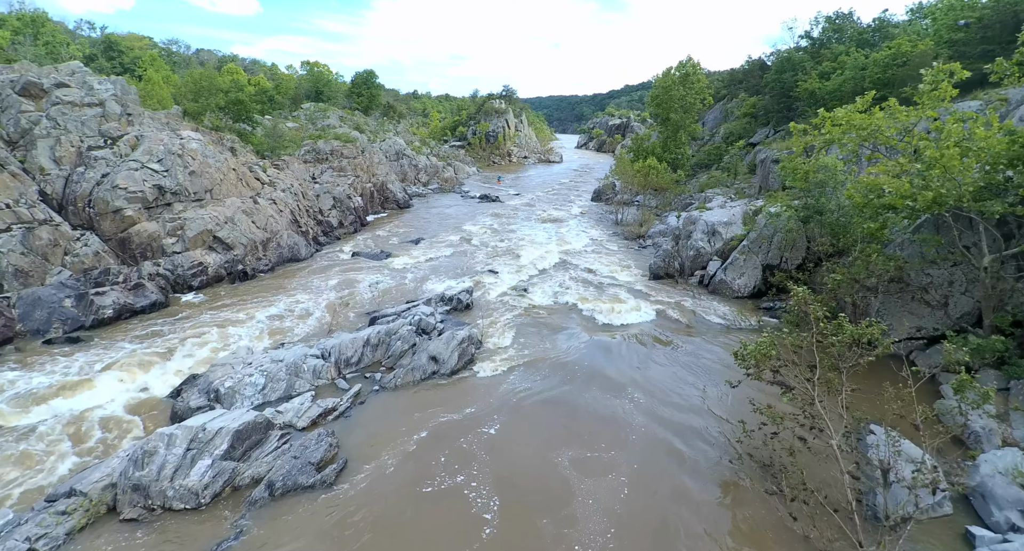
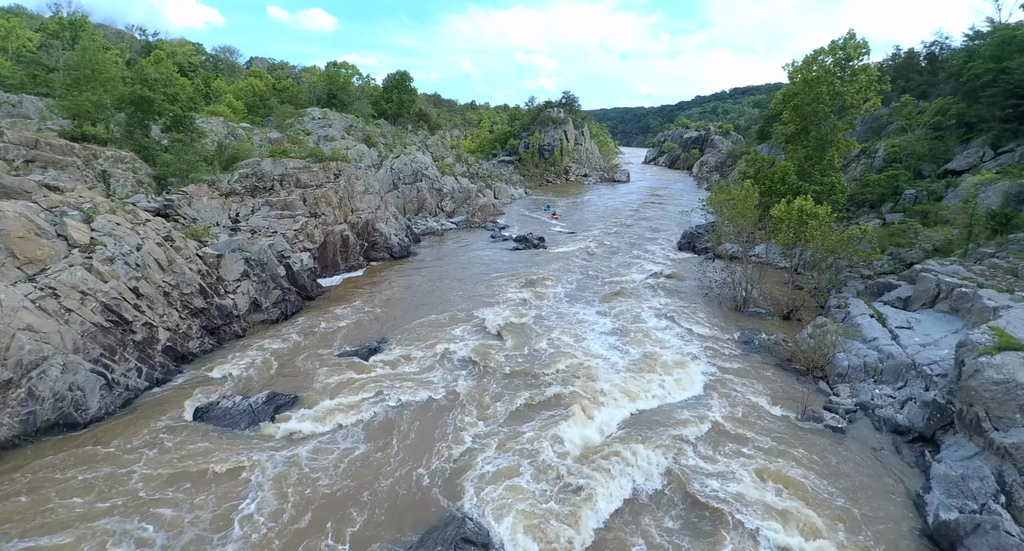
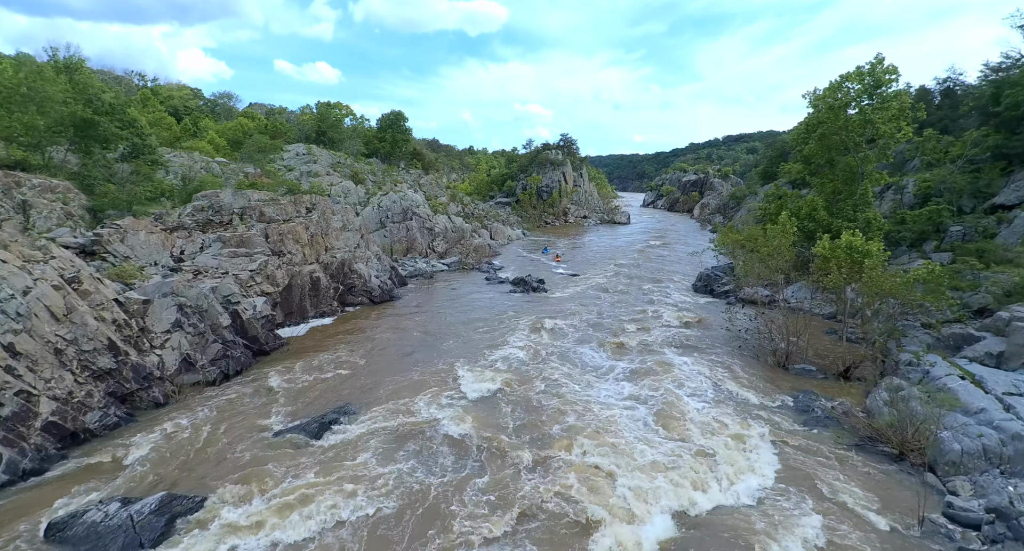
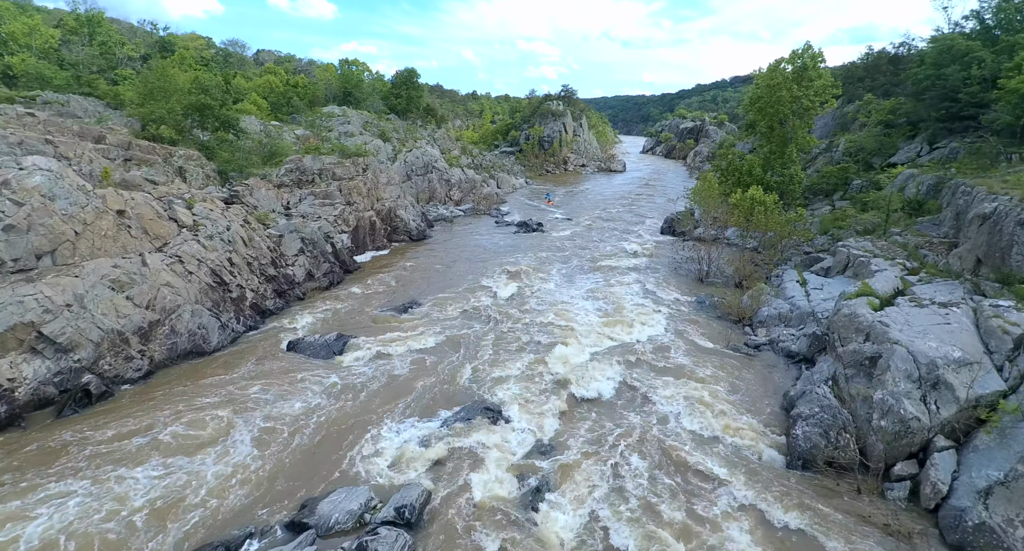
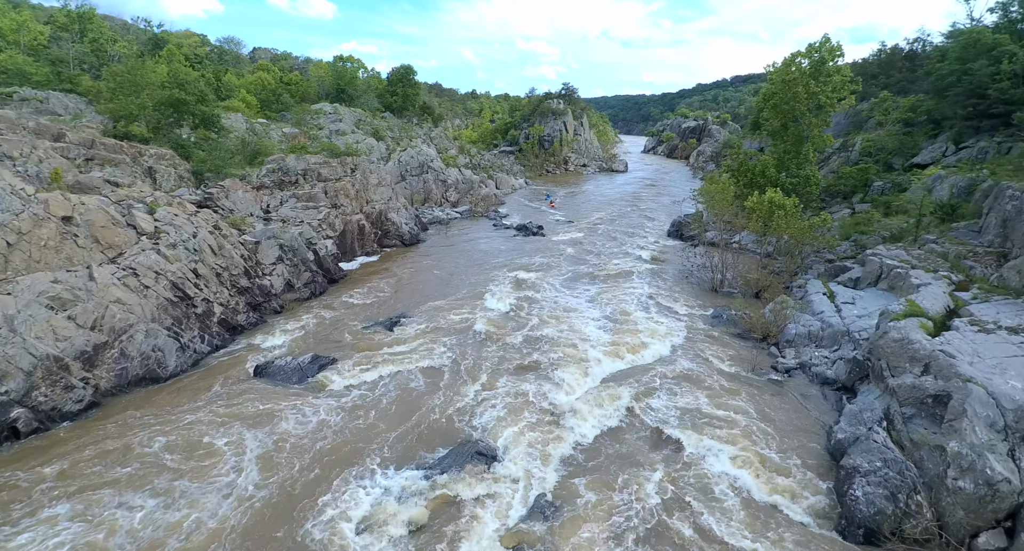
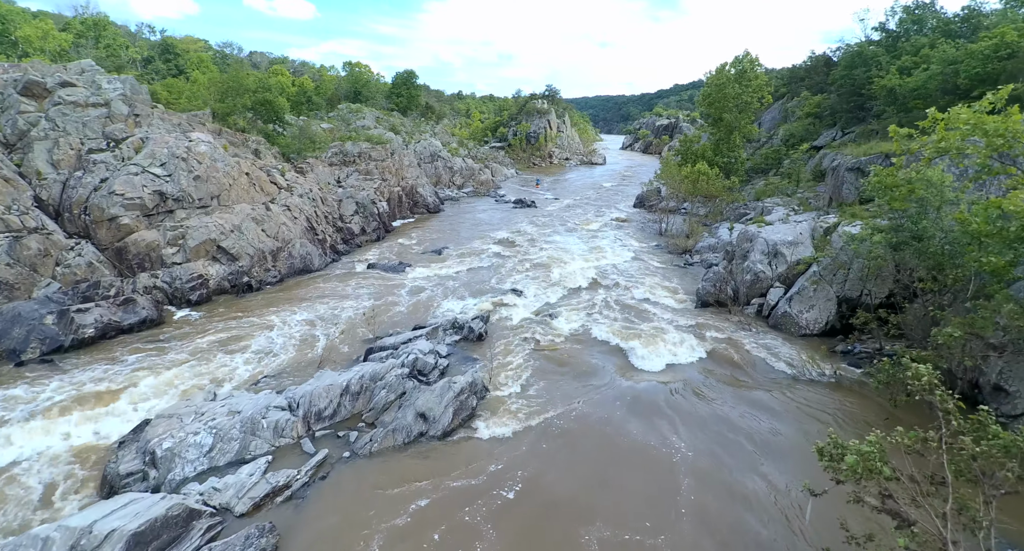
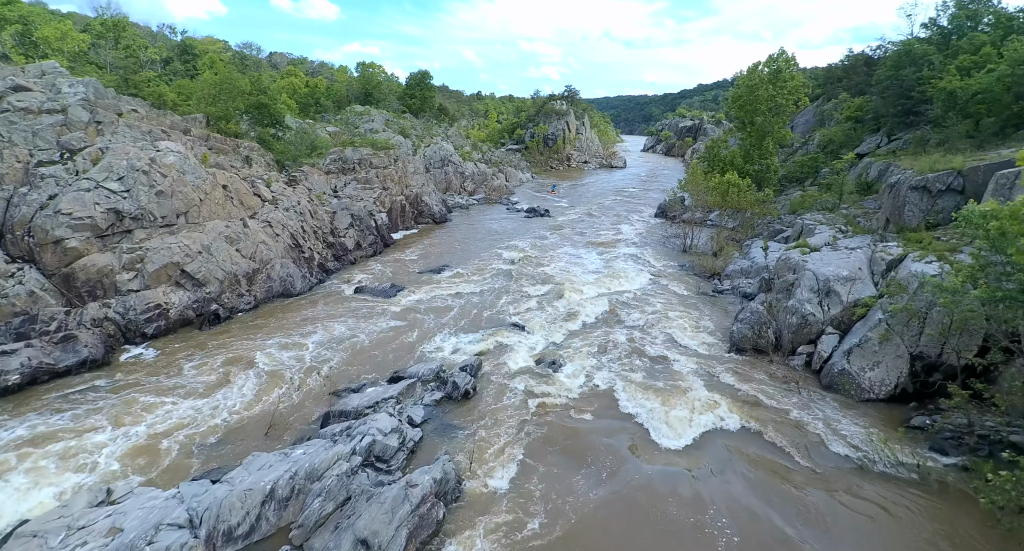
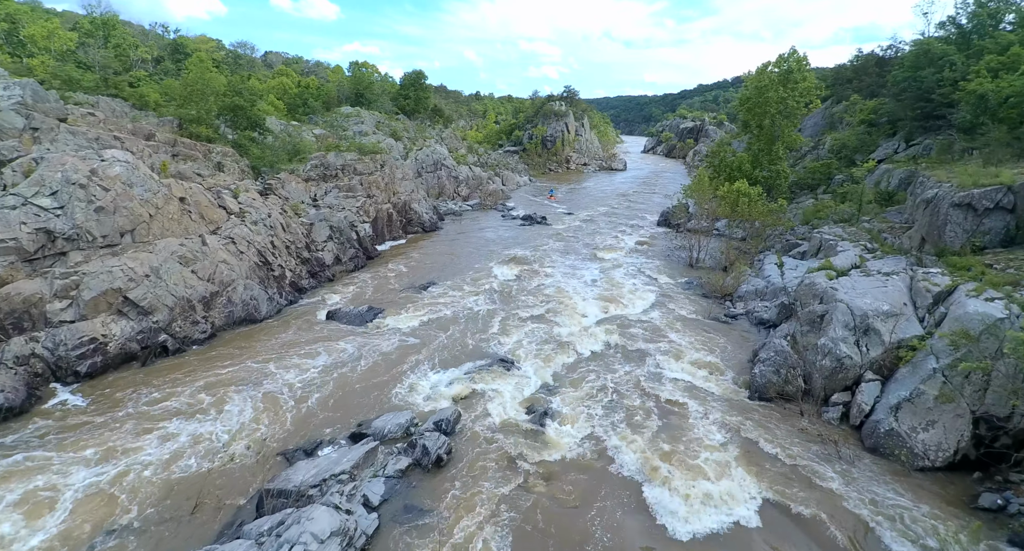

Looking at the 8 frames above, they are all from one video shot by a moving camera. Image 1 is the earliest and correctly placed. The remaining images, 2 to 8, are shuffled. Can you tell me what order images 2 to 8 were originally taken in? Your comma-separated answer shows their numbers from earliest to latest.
6, 7, 8, 4, 5, 2, 3
